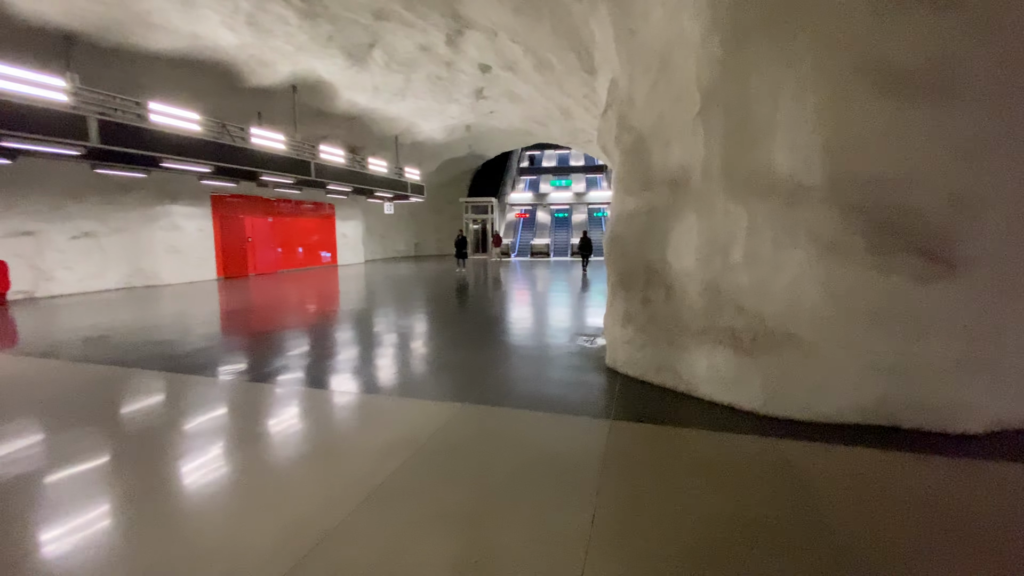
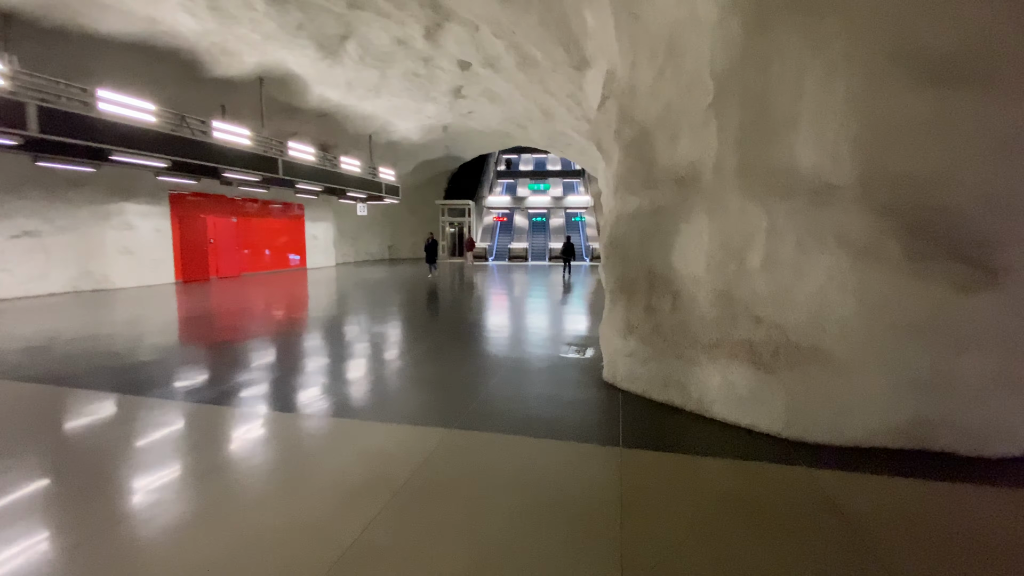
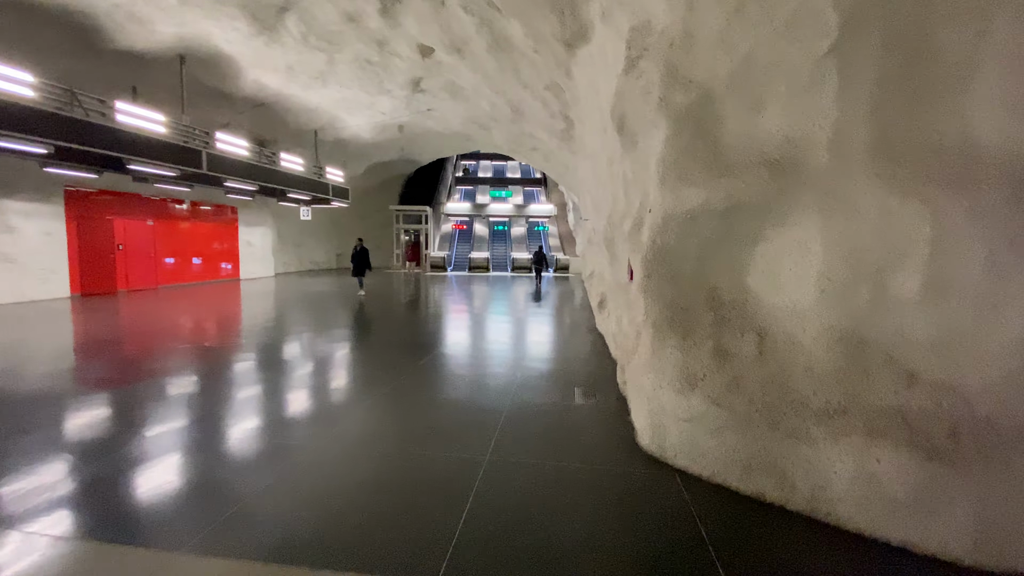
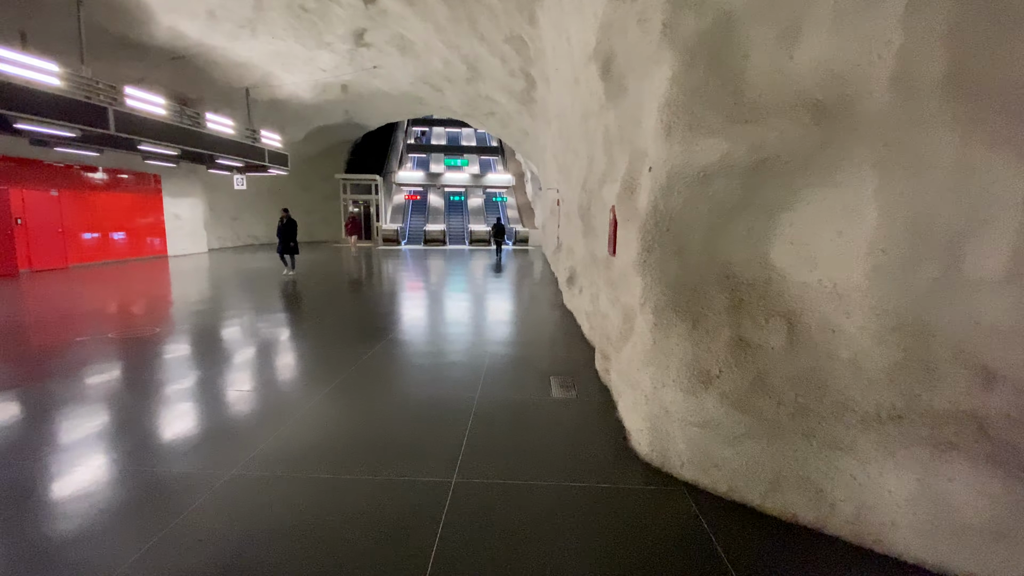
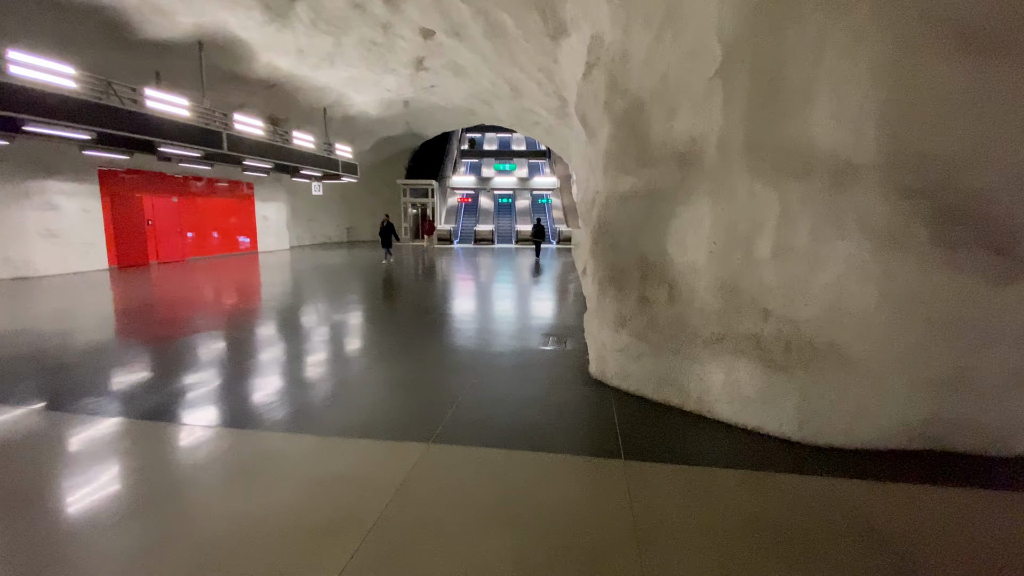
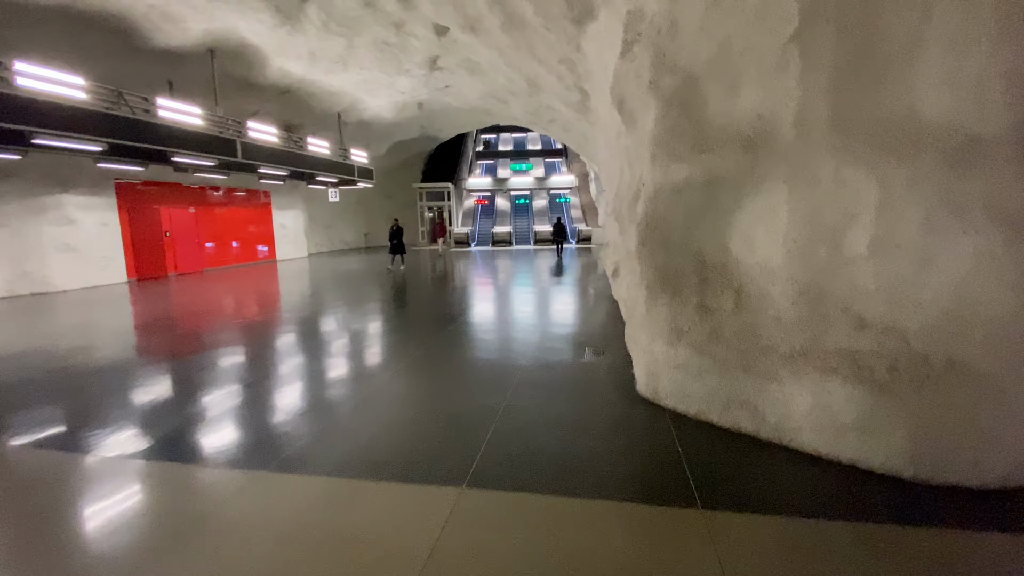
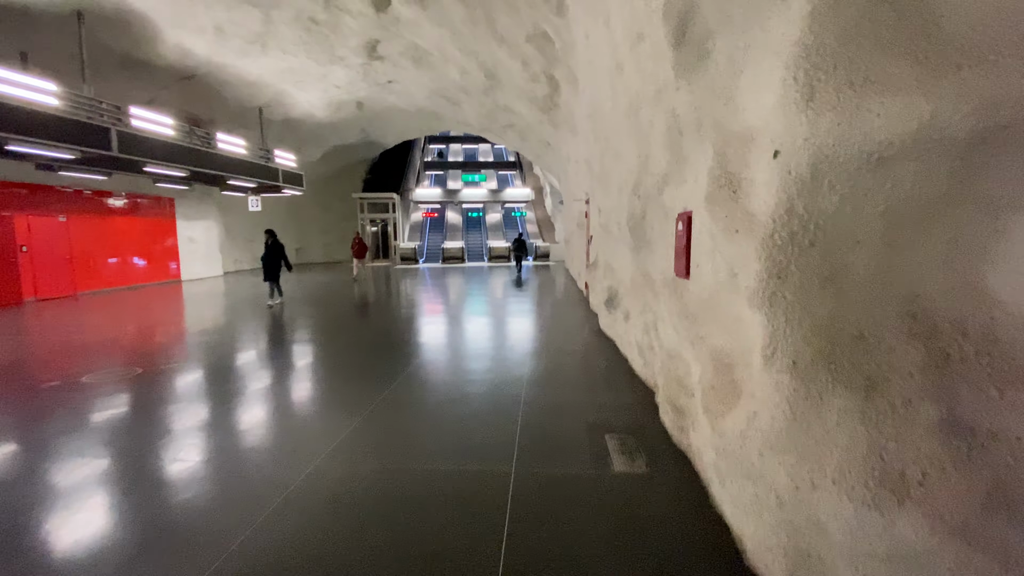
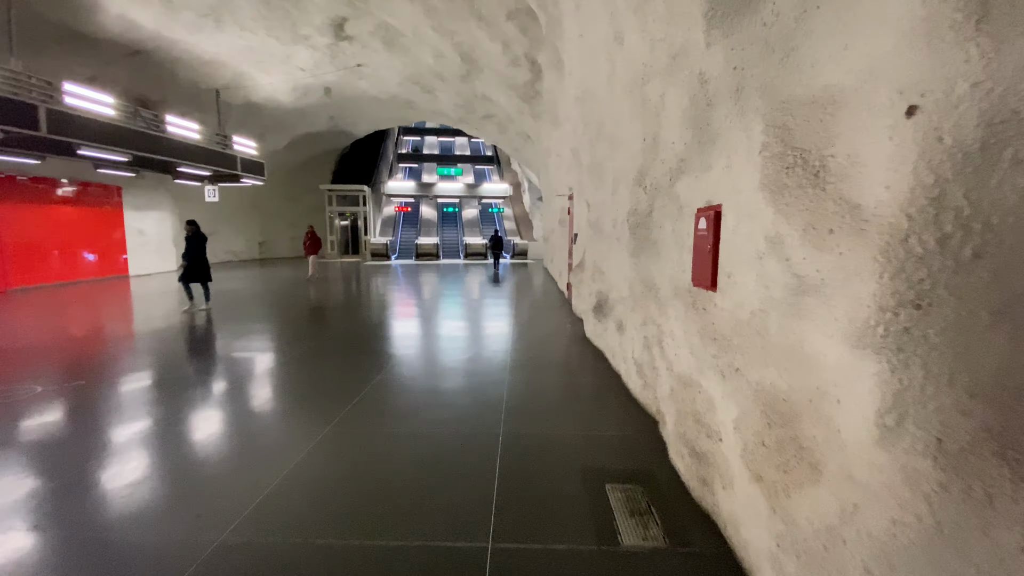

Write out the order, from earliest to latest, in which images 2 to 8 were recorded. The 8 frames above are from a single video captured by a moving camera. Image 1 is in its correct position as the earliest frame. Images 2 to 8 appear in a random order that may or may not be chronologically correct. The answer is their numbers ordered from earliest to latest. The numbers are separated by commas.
2, 5, 6, 3, 4, 7, 8
